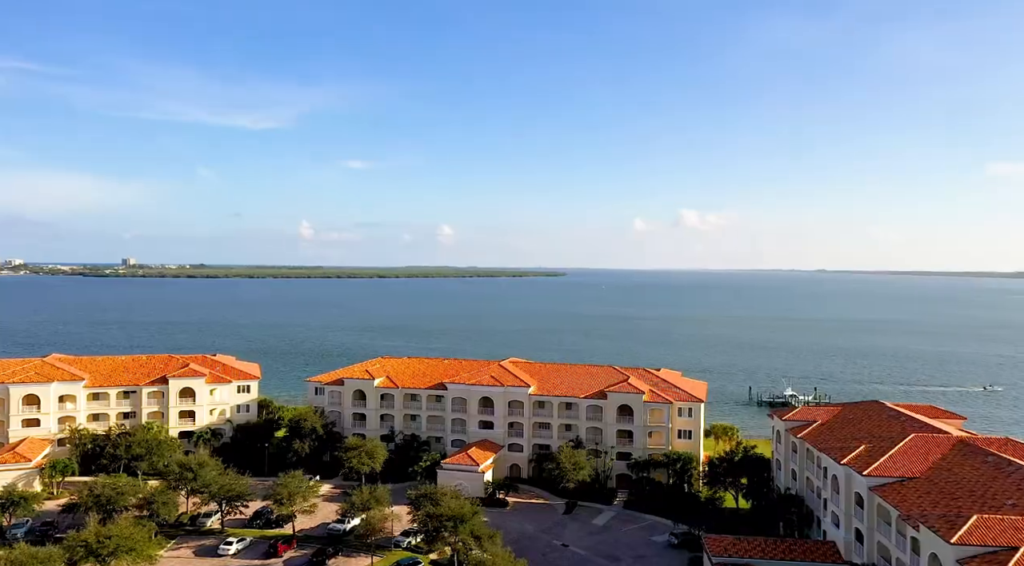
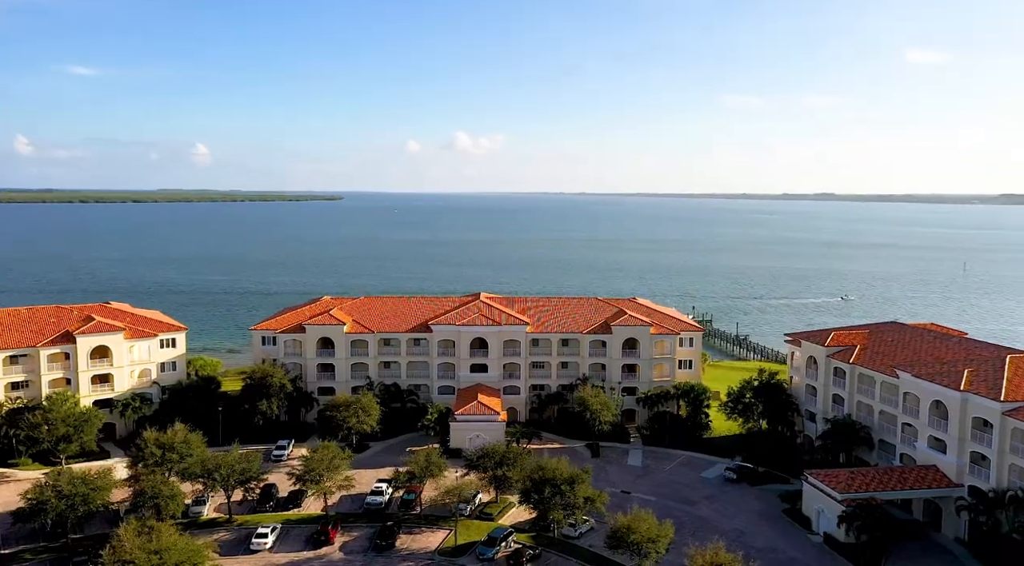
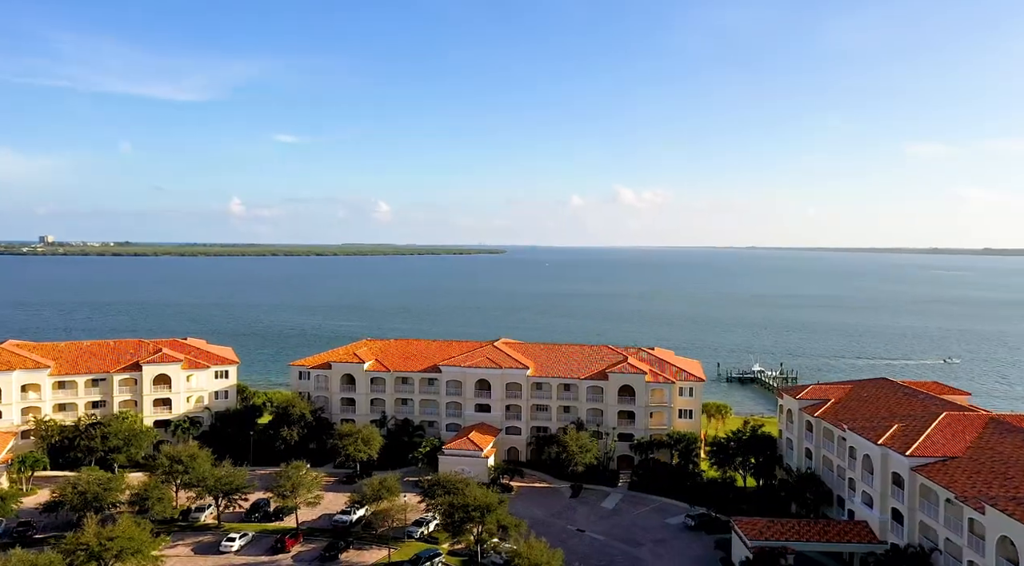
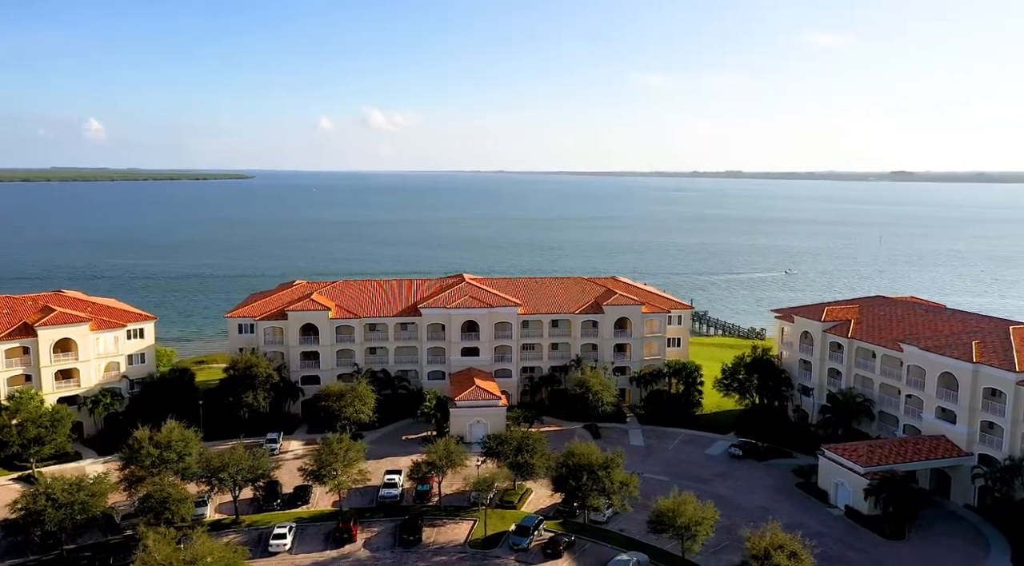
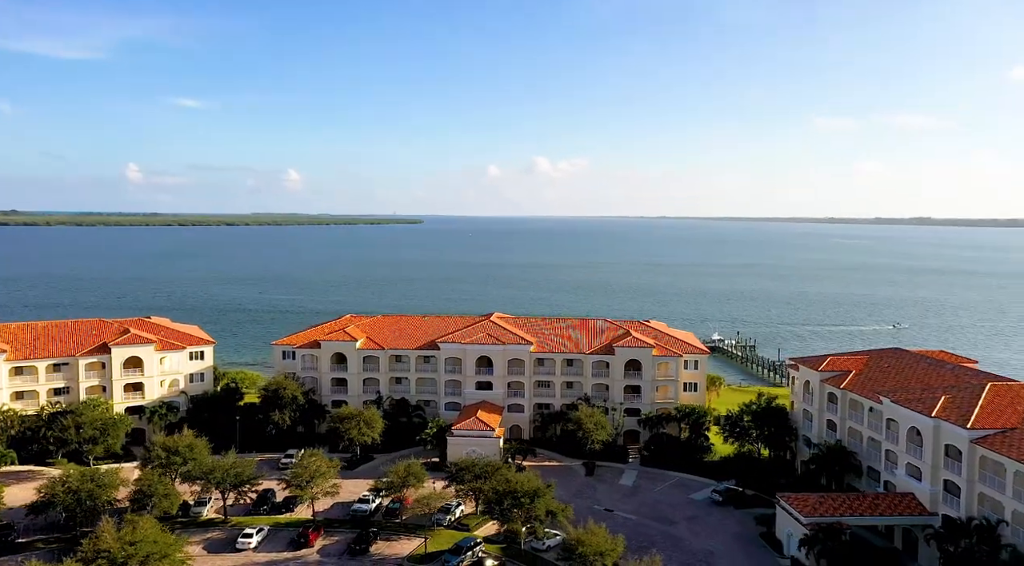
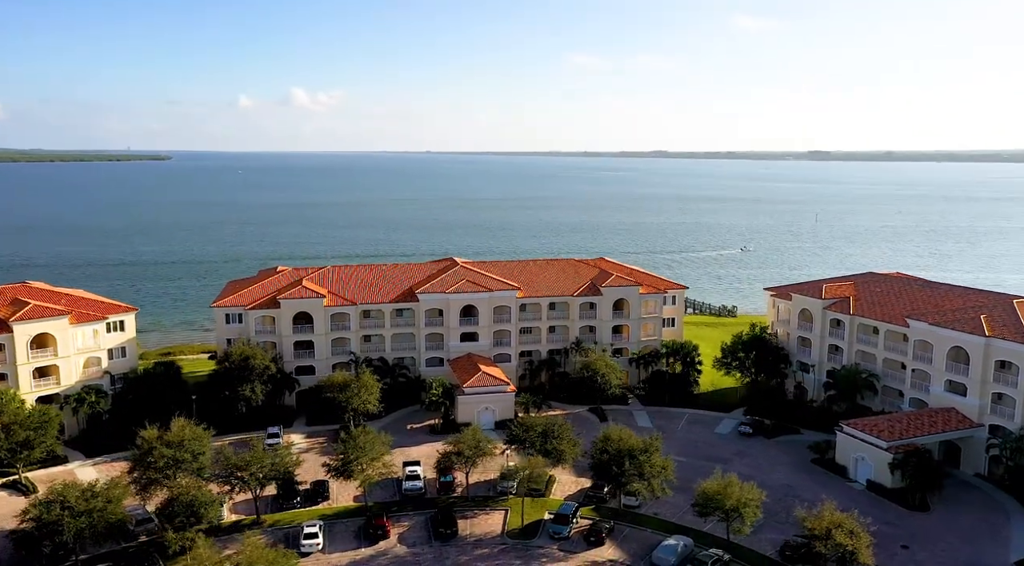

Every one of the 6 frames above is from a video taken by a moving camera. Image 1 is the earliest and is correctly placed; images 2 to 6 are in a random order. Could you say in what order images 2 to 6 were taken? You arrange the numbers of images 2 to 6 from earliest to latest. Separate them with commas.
3, 5, 2, 4, 6
